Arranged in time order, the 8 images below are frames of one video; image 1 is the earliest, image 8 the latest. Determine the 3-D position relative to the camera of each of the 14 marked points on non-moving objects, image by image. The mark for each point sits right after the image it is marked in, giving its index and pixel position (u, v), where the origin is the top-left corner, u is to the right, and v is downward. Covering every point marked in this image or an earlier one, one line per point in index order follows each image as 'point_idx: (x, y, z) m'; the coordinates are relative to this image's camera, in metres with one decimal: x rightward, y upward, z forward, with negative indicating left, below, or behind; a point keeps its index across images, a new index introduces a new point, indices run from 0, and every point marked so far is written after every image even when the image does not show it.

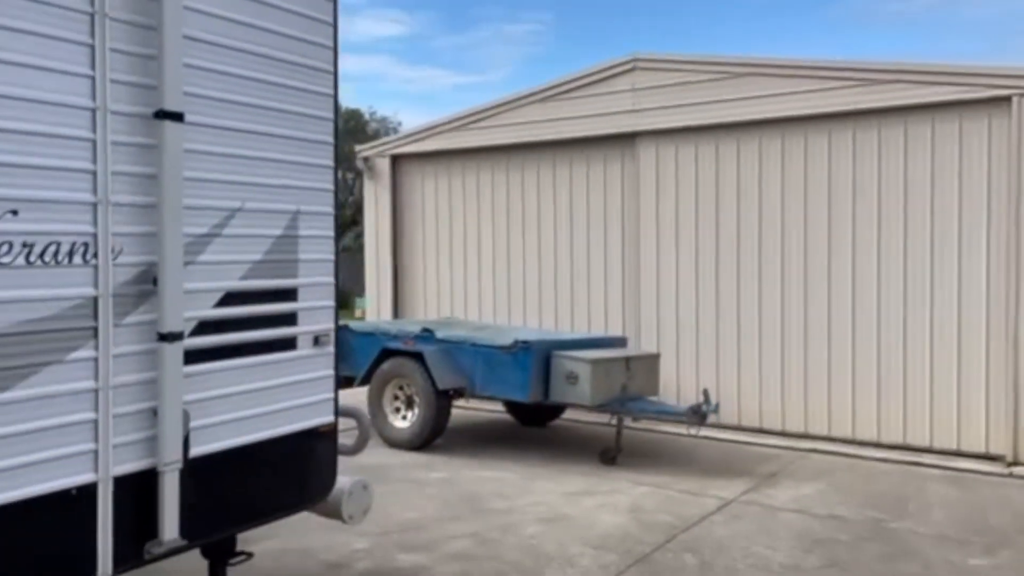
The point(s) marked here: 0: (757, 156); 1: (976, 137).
0: (+2.1, +1.2, +7.8) m
1: (+3.5, +1.2, +6.8) m
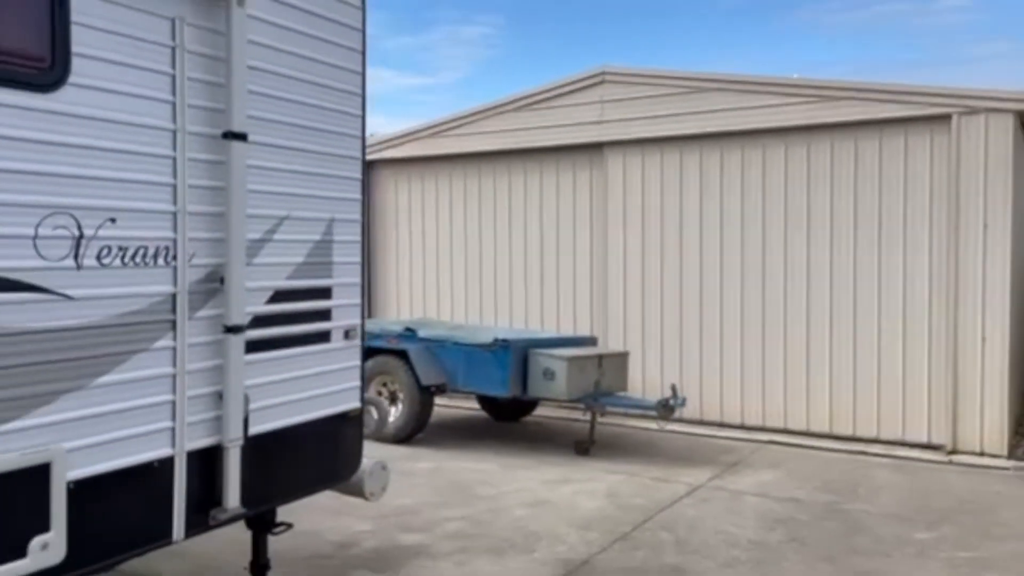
0: (+1.9, +1.1, +8.3) m
1: (+3.4, +1.1, +7.4) m
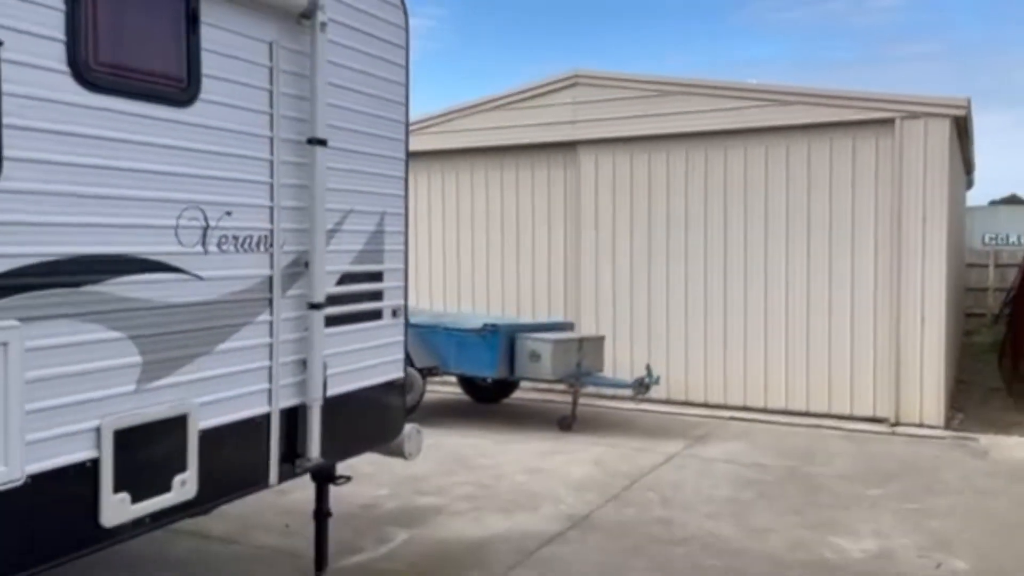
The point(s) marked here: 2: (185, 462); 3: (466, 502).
0: (+1.7, +1.3, +9.0) m
1: (+3.3, +1.3, +8.2) m
2: (-1.1, -0.6, +3.0) m
3: (-0.3, -1.3, +5.5) m
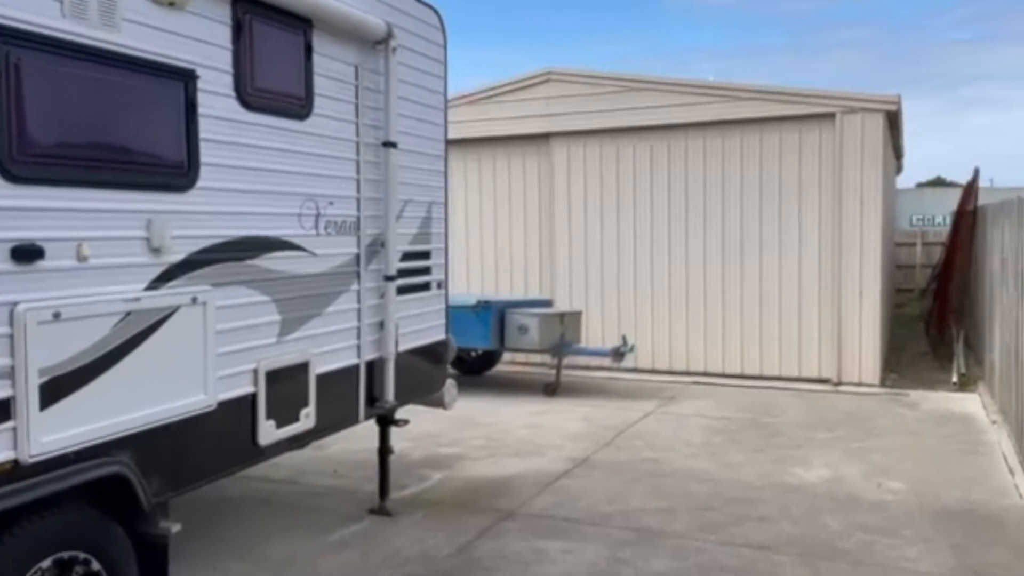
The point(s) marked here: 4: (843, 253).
0: (+1.5, +1.5, +9.9) m
1: (+3.1, +1.5, +9.3) m
2: (-0.9, -0.5, +3.8) m
3: (-0.2, -1.2, +6.4) m
4: (+3.4, +0.4, +9.1) m
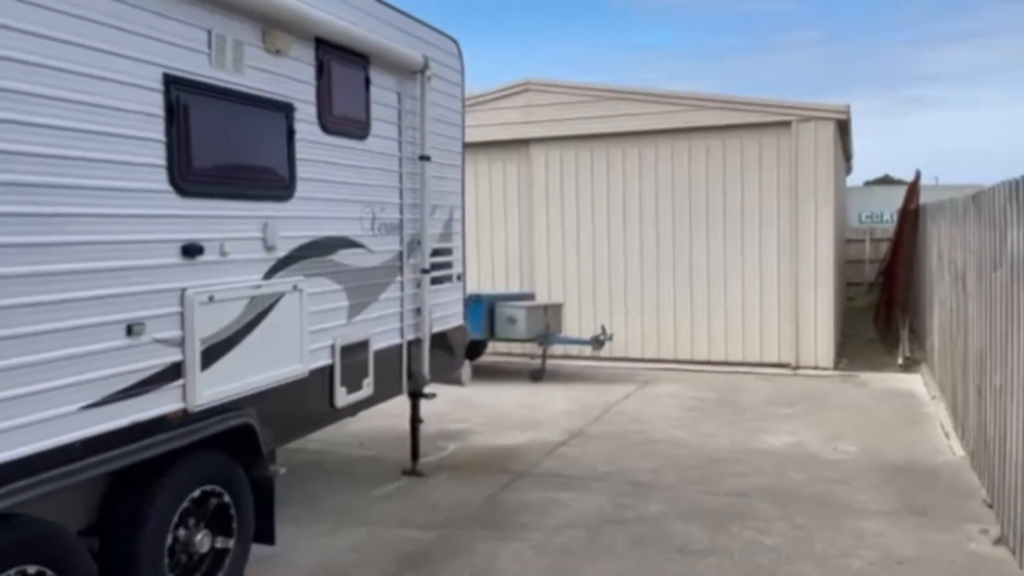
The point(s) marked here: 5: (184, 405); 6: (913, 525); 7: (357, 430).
0: (+1.3, +1.6, +10.8) m
1: (+2.9, +1.6, +10.2) m
2: (-0.7, -0.4, +4.5) m
3: (-0.2, -1.1, +7.1) m
4: (+3.3, +0.5, +10.1) m
5: (-1.2, -0.4, +3.2) m
6: (+2.2, -1.3, +4.8) m
7: (-1.2, -1.1, +6.8) m
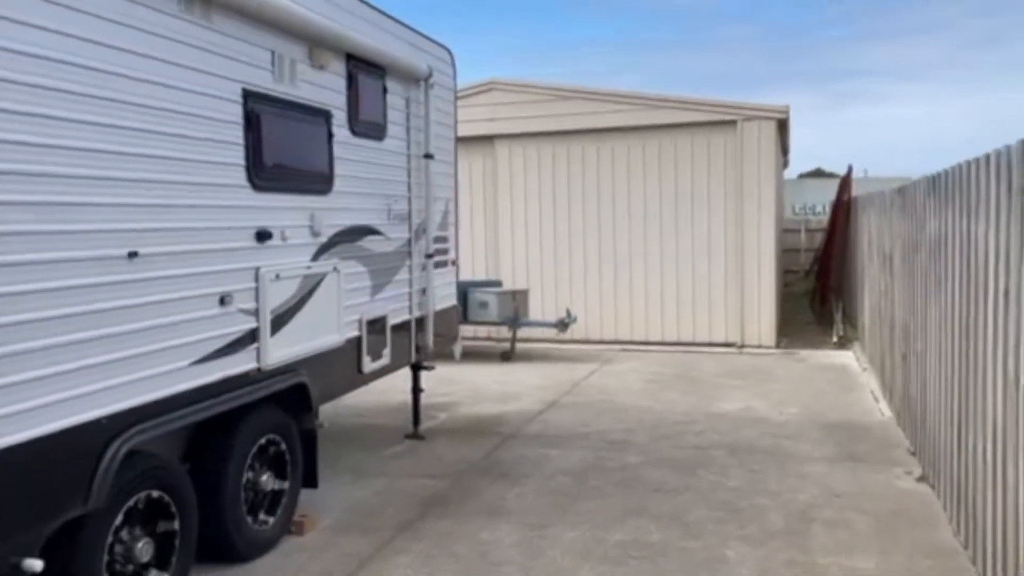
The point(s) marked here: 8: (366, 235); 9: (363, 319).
0: (+0.9, +1.7, +11.6) m
1: (+2.5, +1.8, +11.1) m
2: (-0.7, -0.3, +5.2) m
3: (-0.4, -1.0, +7.8) m
4: (+2.9, +0.6, +11.0) m
5: (-1.1, -0.3, +3.8) m
6: (+2.2, -1.1, +5.7) m
7: (-1.3, -1.0, +7.4) m
8: (-0.8, +0.3, +4.9) m
9: (-0.8, -0.2, +4.9) m
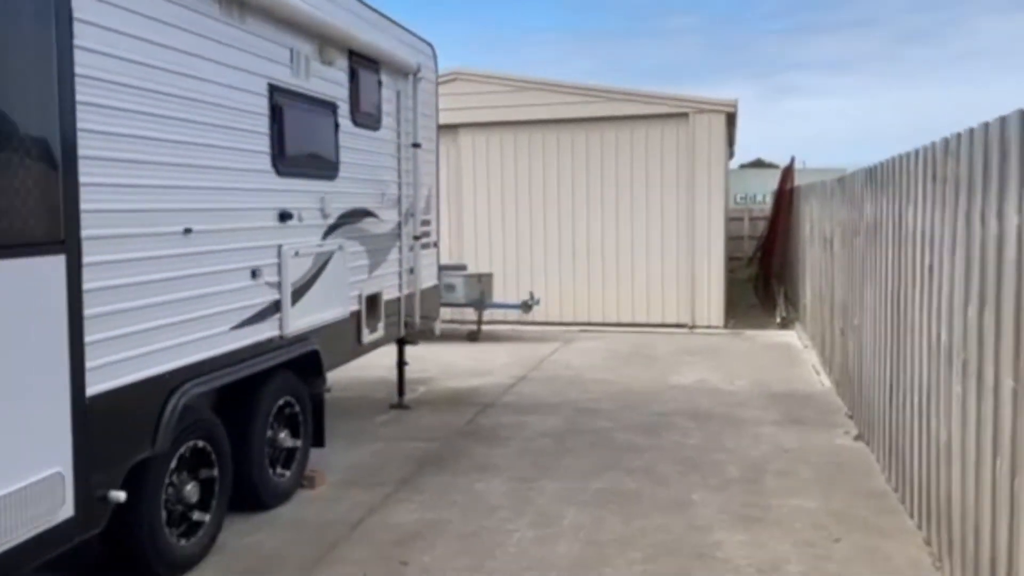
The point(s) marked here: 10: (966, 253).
0: (+0.4, +2.0, +12.1) m
1: (+2.1, +2.0, +11.7) m
2: (-0.8, -0.2, +5.6) m
3: (-0.6, -0.8, +8.3) m
4: (+2.4, +0.9, +11.7) m
5: (-1.1, -0.2, +4.3) m
6: (+2.0, -1.0, +6.4) m
7: (-1.6, -0.8, +7.9) m
8: (-0.9, +0.4, +5.4) m
9: (-0.9, 0.0, +5.3) m
10: (+1.8, +0.1, +3.6) m
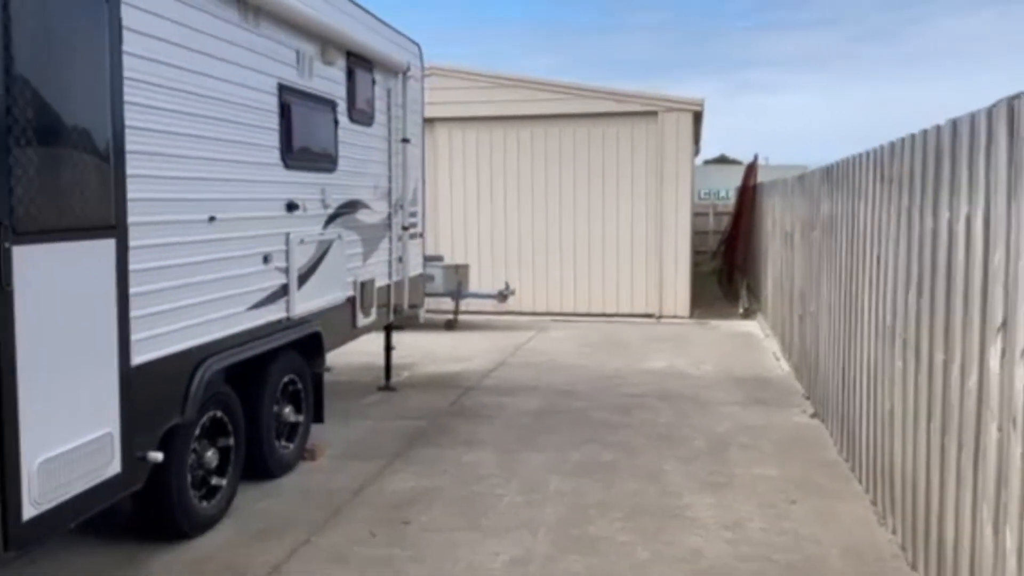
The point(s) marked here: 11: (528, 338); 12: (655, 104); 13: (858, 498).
0: (+0.1, +2.1, +12.5) m
1: (+1.7, +2.1, +12.1) m
2: (-0.9, -0.1, +6.0) m
3: (-0.9, -0.7, +8.7) m
4: (+2.1, +1.0, +12.1) m
5: (-1.2, -0.1, +4.6) m
6: (+1.9, -0.9, +6.8) m
7: (-1.8, -0.7, +8.2) m
8: (-1.0, +0.5, +5.7) m
9: (-1.0, 0.0, +5.7) m
10: (+1.8, +0.2, +4.1) m
11: (+0.2, -0.6, +10.5) m
12: (+1.9, +2.5, +12.0) m
13: (+1.8, -1.1, +4.7) m
